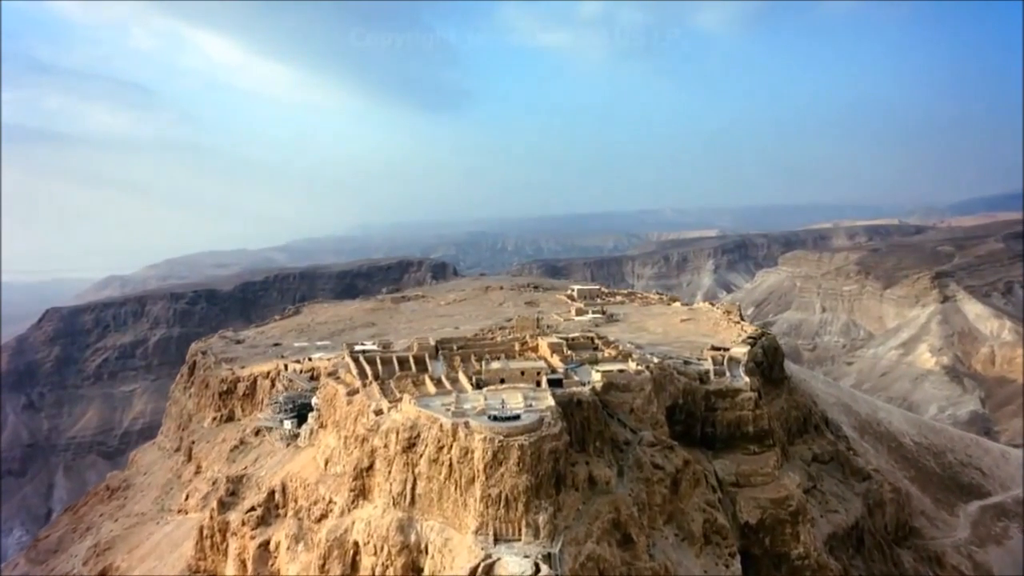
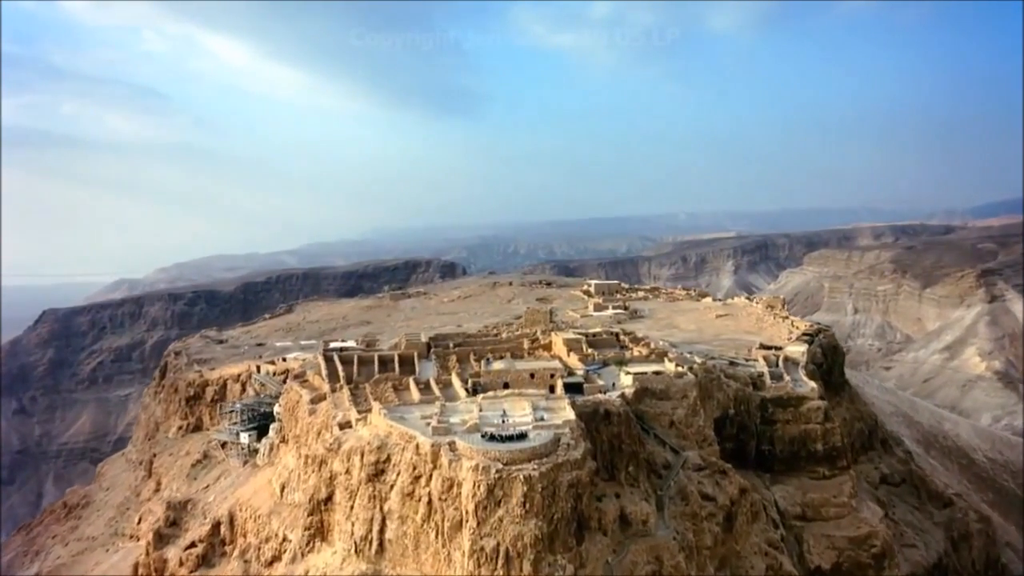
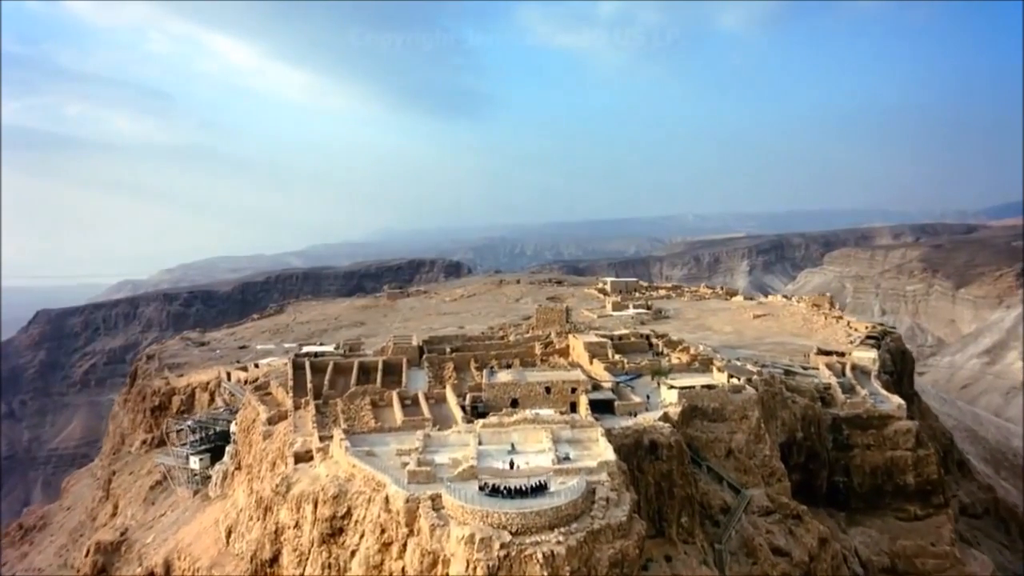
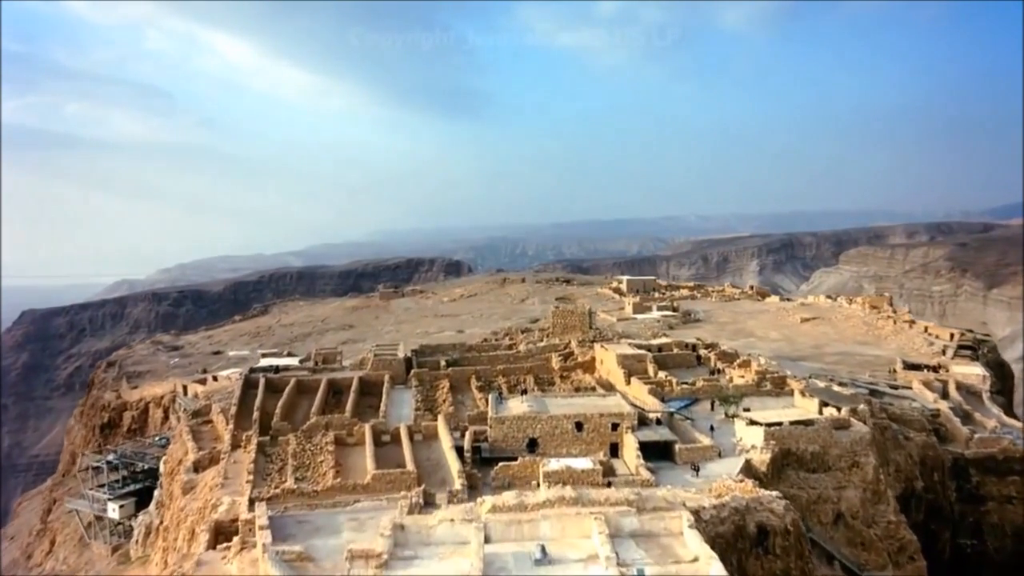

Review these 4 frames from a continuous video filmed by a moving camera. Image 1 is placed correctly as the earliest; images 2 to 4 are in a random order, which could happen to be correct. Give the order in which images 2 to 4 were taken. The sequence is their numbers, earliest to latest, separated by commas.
2, 3, 4
